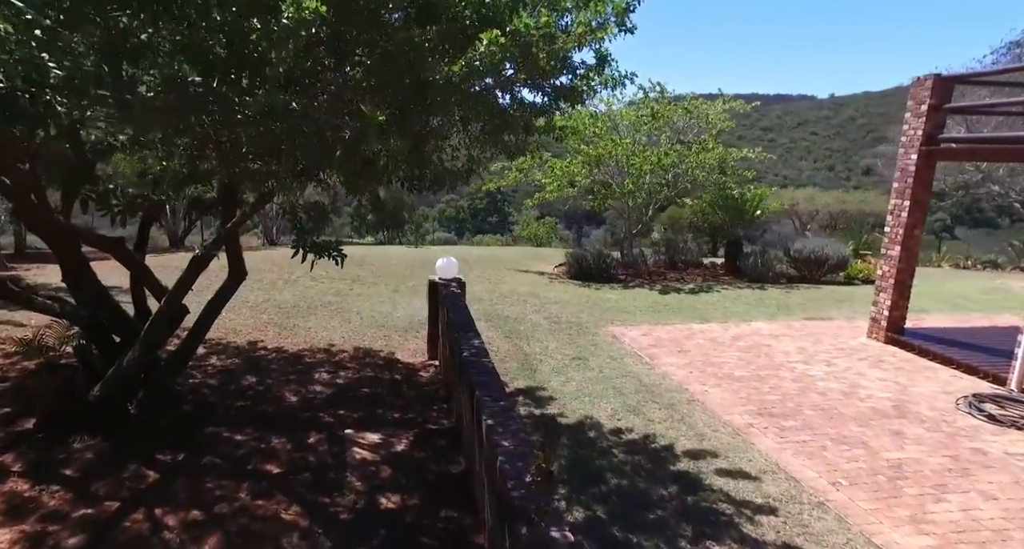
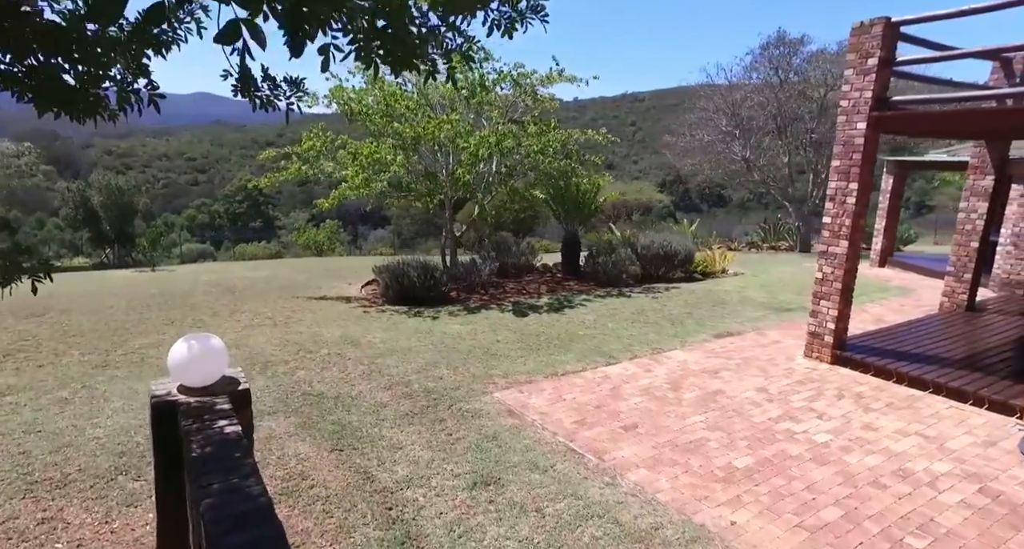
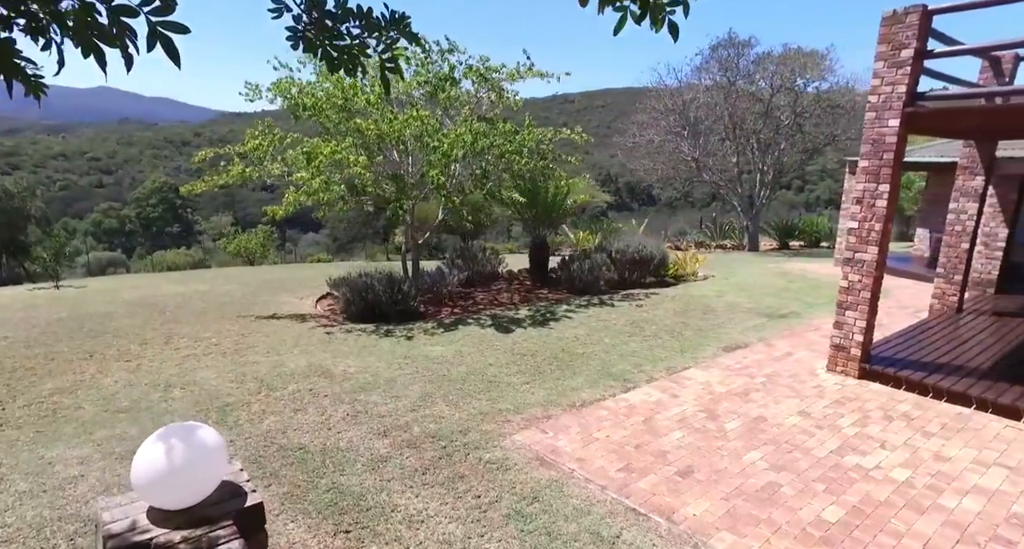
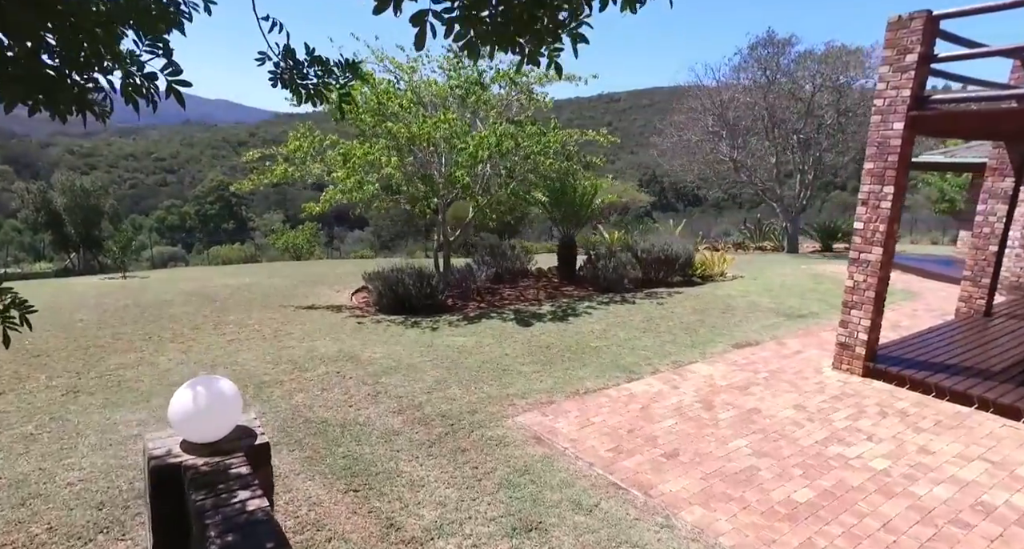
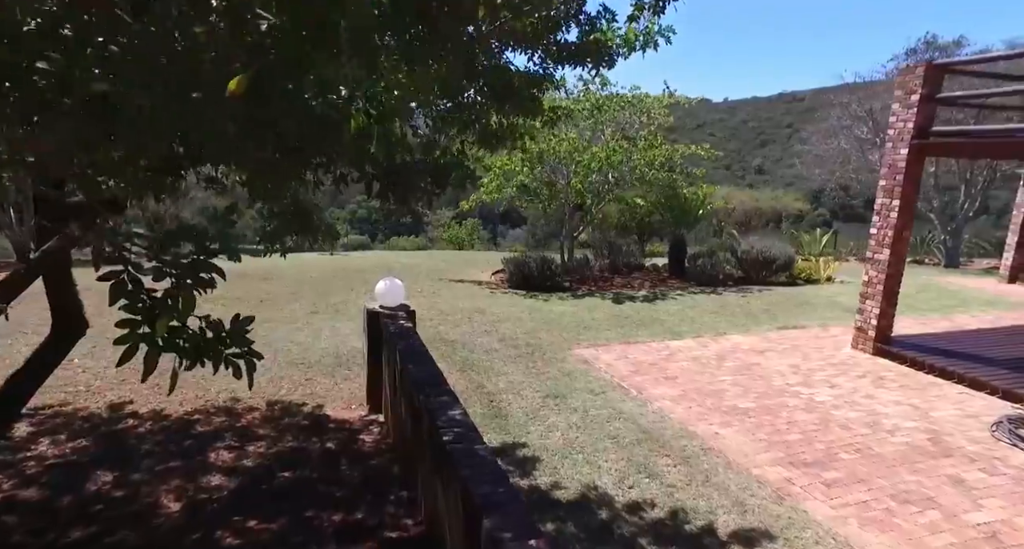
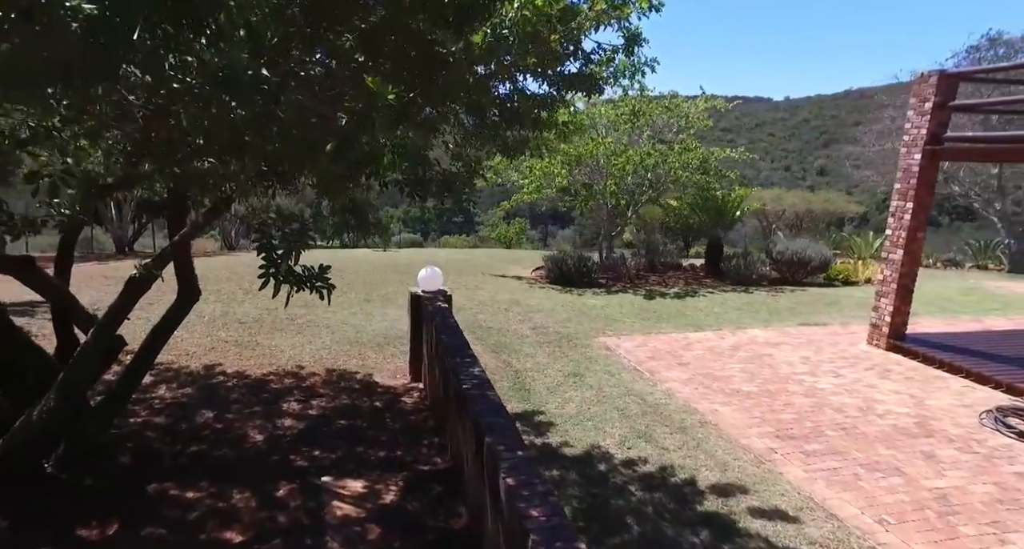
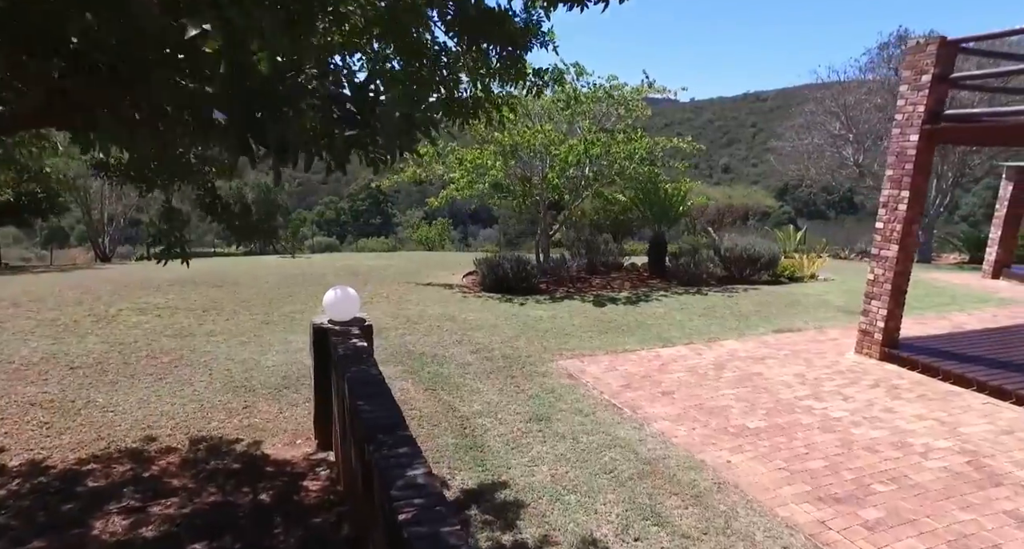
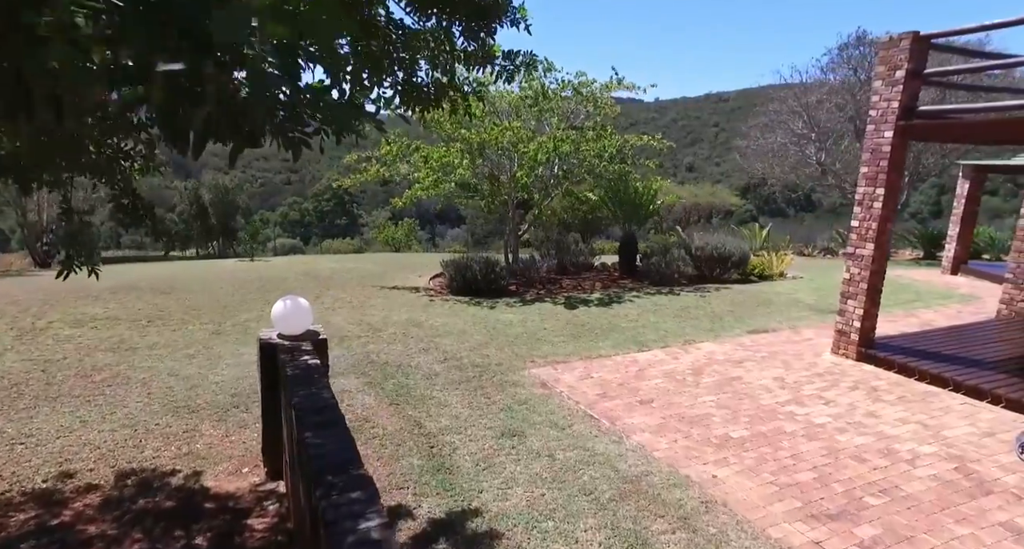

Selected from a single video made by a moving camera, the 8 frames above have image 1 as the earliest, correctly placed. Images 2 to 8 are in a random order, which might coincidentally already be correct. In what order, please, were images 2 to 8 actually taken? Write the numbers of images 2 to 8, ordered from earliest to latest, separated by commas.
6, 5, 7, 8, 2, 4, 3
